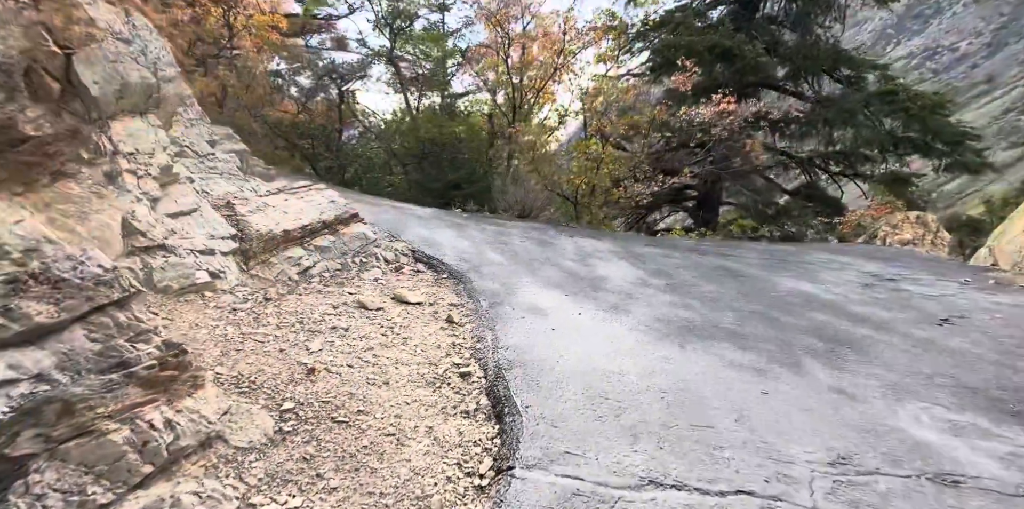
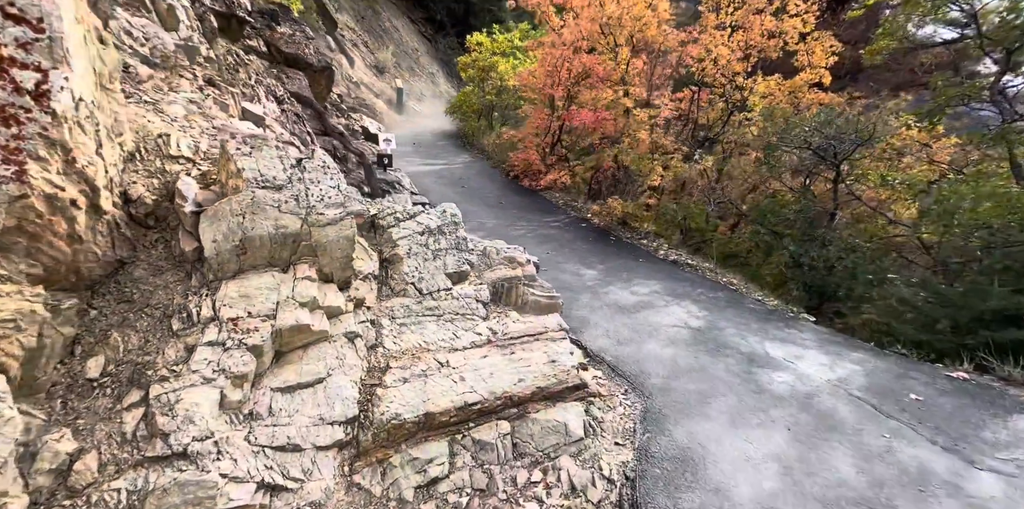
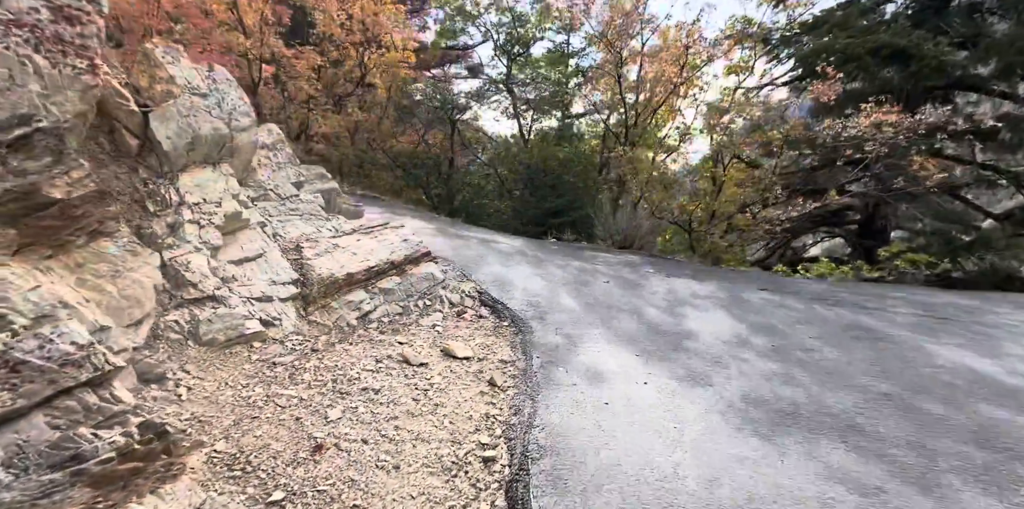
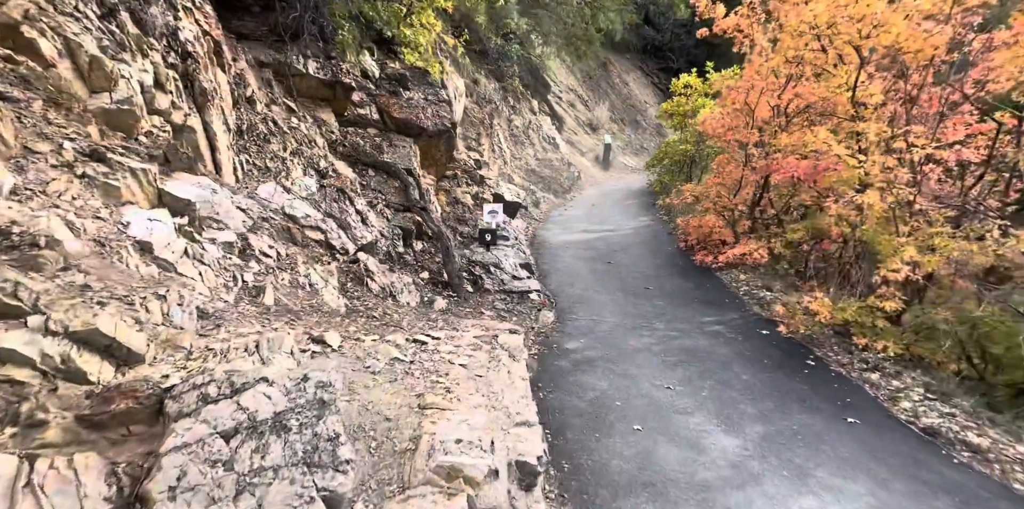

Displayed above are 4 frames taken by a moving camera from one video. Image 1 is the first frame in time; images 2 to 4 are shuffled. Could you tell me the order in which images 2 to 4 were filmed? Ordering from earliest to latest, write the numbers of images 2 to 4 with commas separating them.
3, 2, 4
